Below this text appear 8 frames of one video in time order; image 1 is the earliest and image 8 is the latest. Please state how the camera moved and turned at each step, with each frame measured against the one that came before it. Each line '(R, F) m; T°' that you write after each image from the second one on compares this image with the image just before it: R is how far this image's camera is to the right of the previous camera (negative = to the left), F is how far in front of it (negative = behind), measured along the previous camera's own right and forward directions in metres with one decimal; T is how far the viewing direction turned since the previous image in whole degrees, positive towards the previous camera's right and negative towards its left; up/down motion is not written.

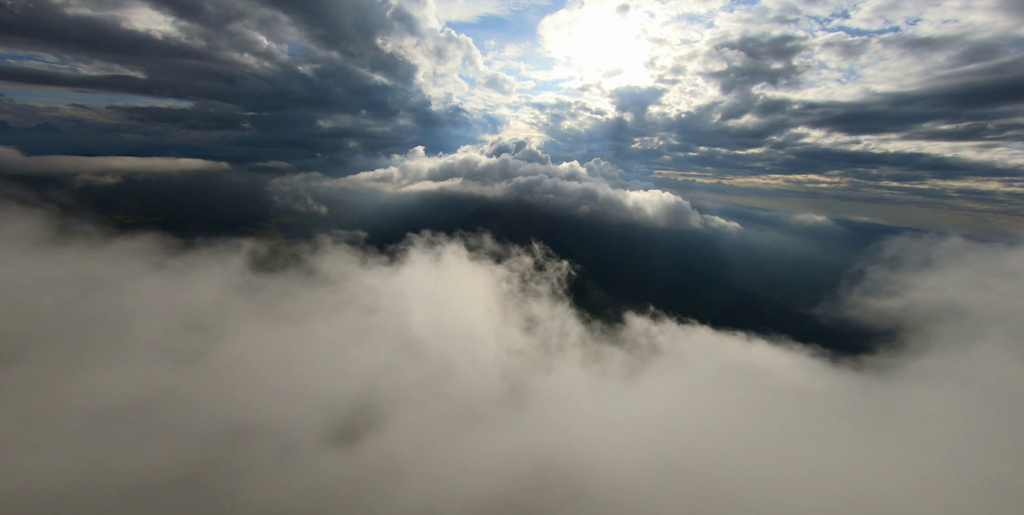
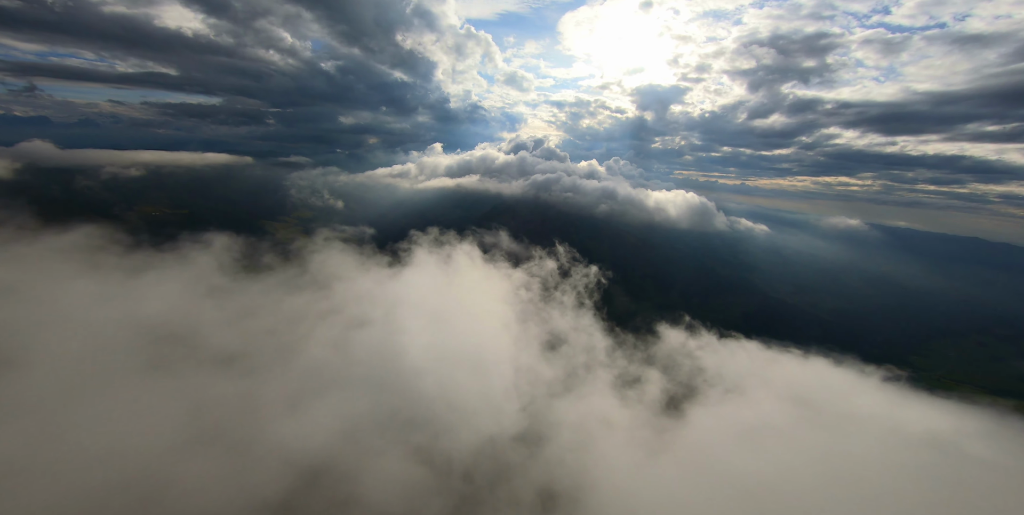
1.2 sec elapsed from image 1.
(-2.7, +31.5) m; -2°
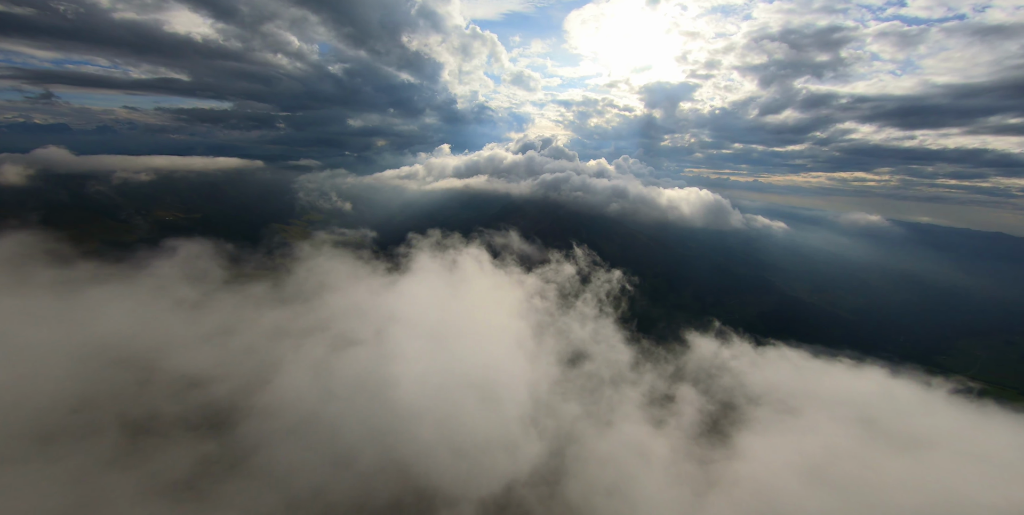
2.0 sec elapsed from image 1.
(-2.1, +21.9) m; -1°
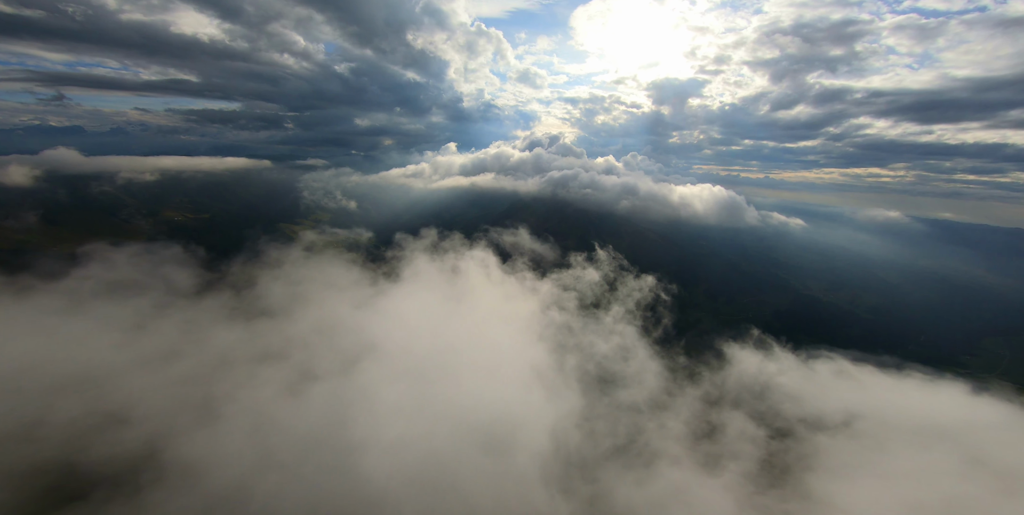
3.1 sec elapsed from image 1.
(-2.2, +28.3) m; -1°
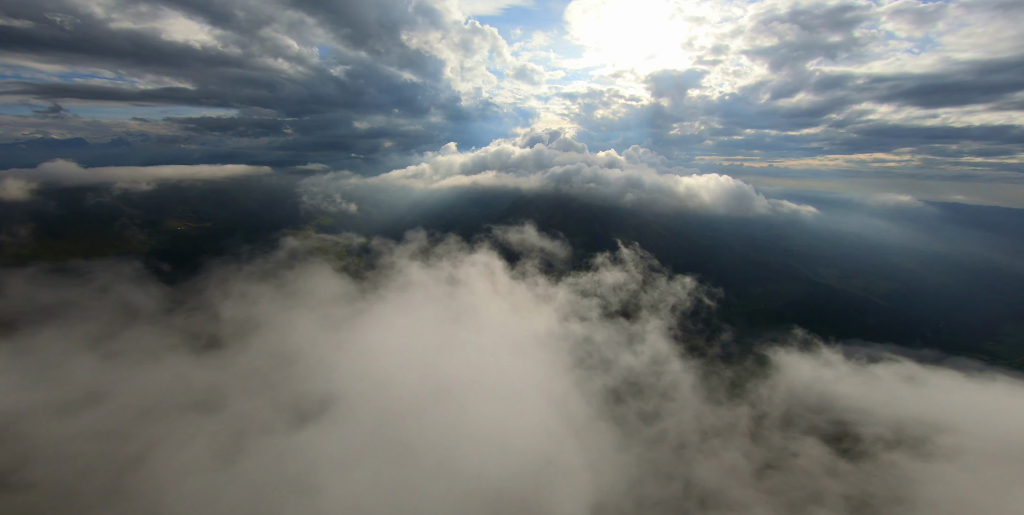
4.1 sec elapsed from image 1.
(-3.3, +24.9) m; 0°
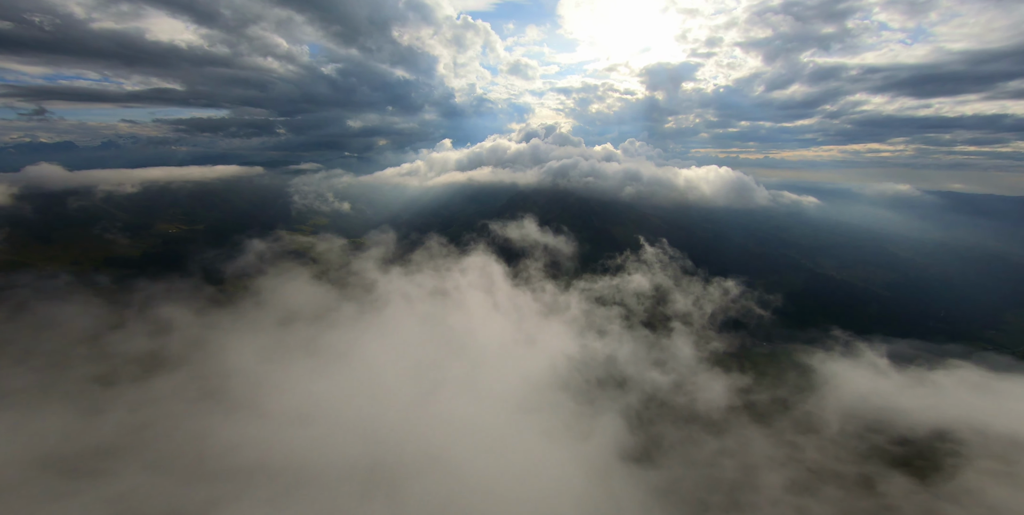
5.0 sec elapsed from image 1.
(-2.4, +24.8) m; 0°
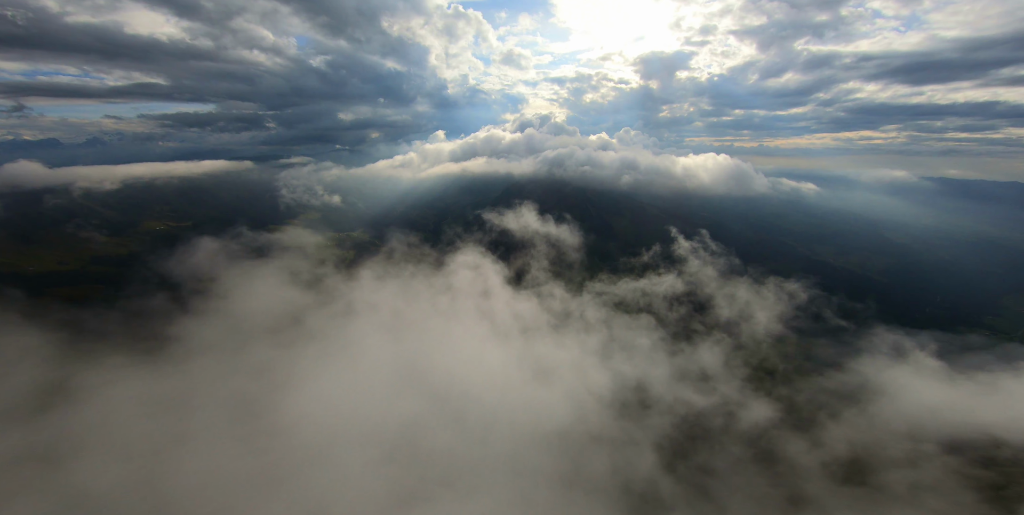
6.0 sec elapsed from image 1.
(-1.2, +24.8) m; +1°
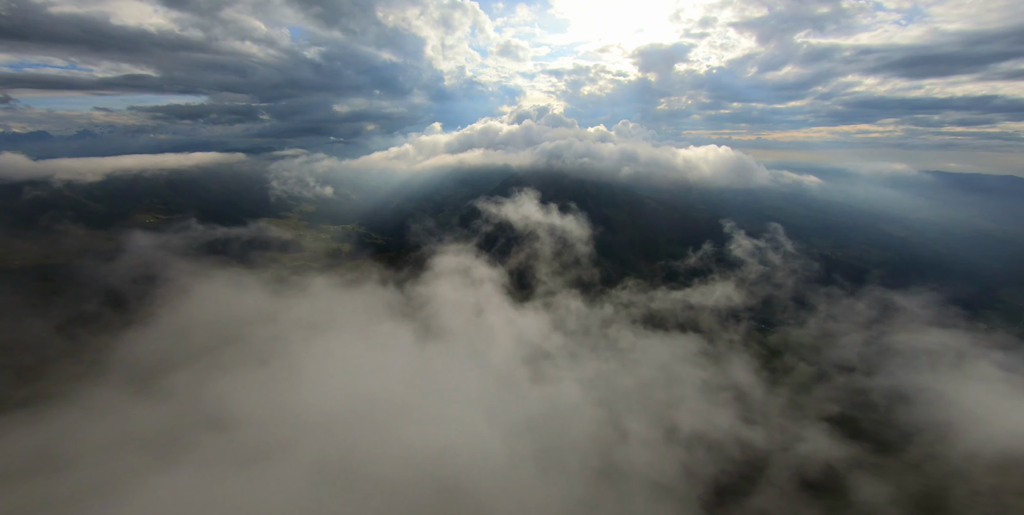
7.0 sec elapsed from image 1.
(-0.8, +24.8) m; 0°
